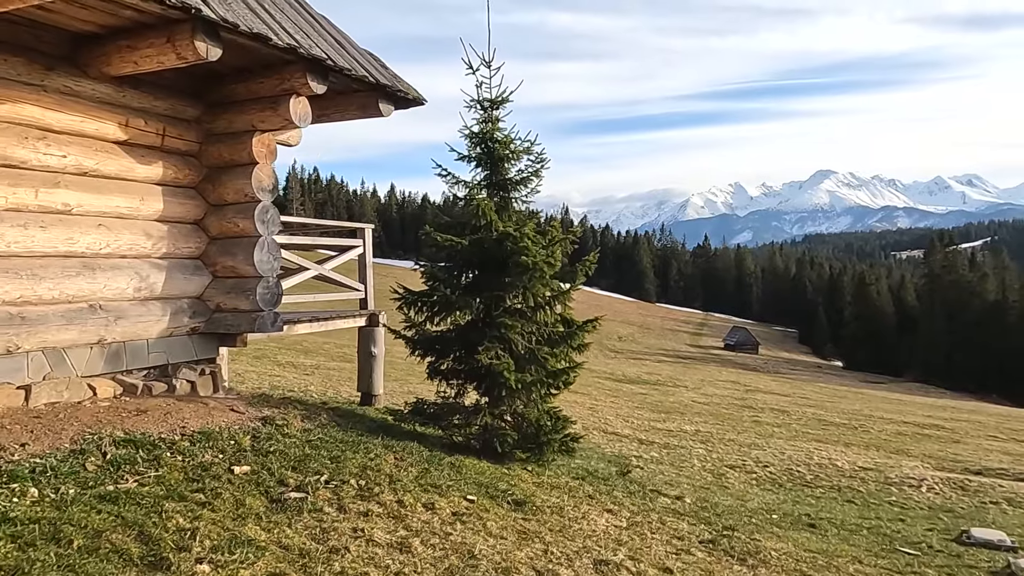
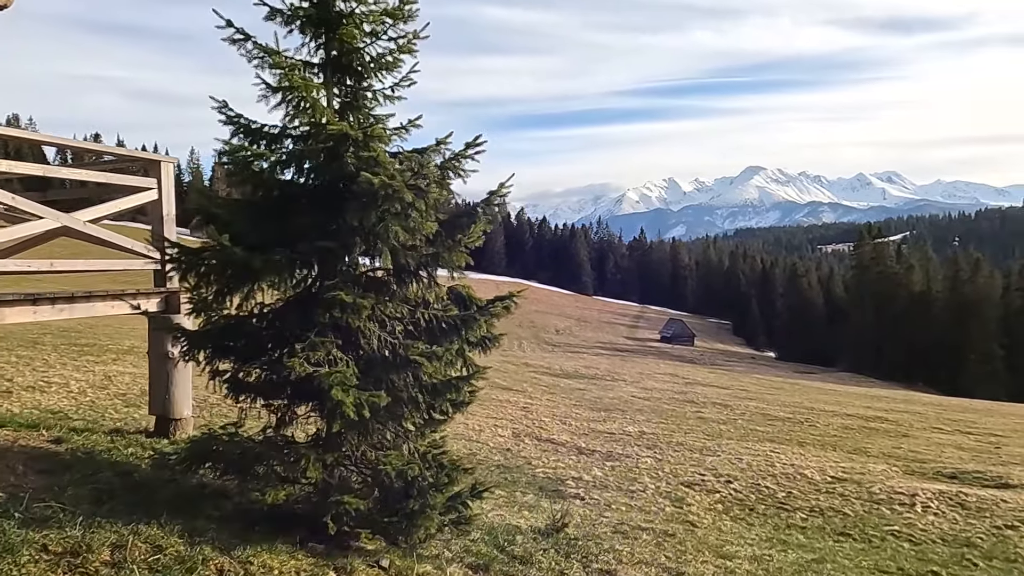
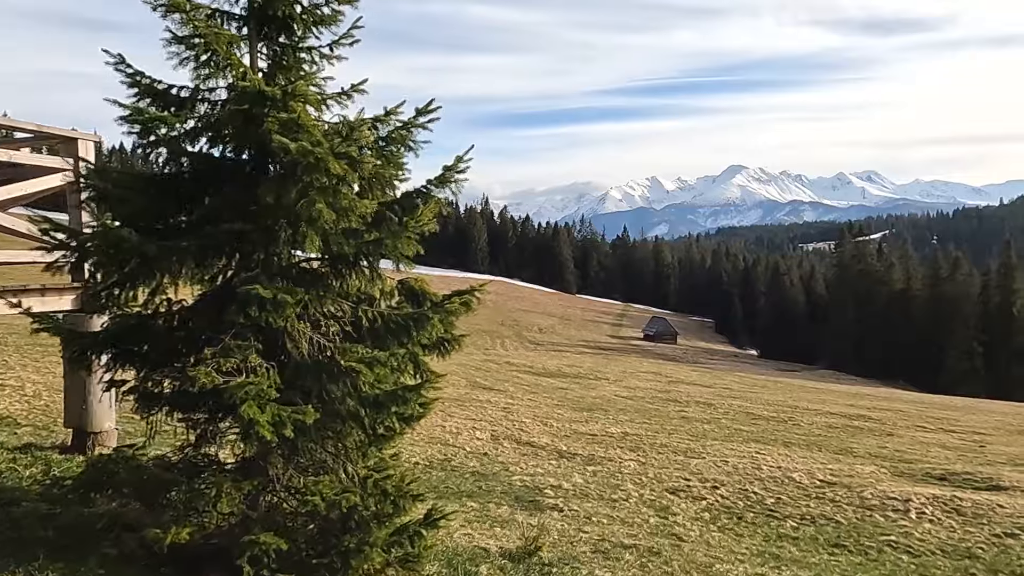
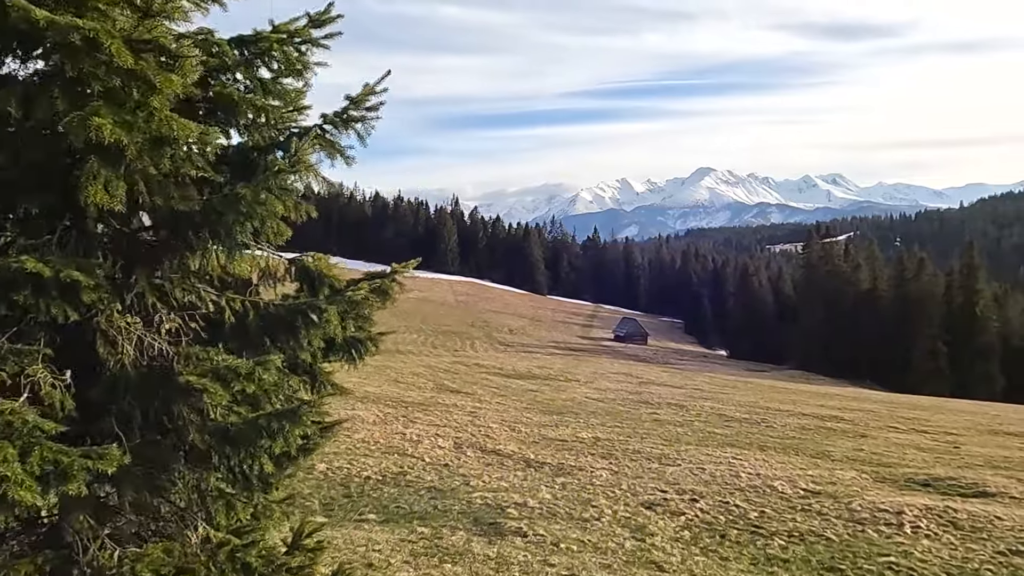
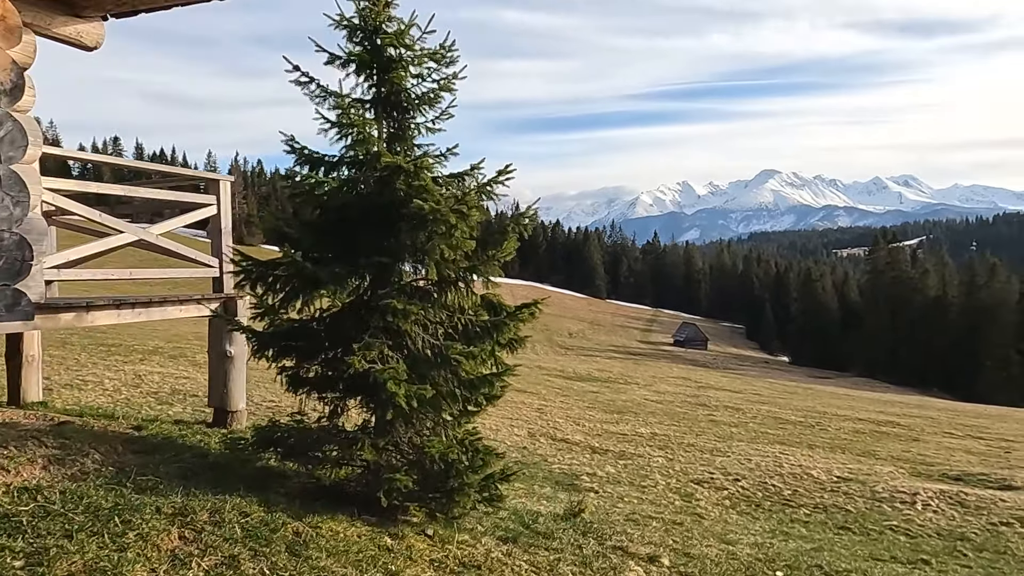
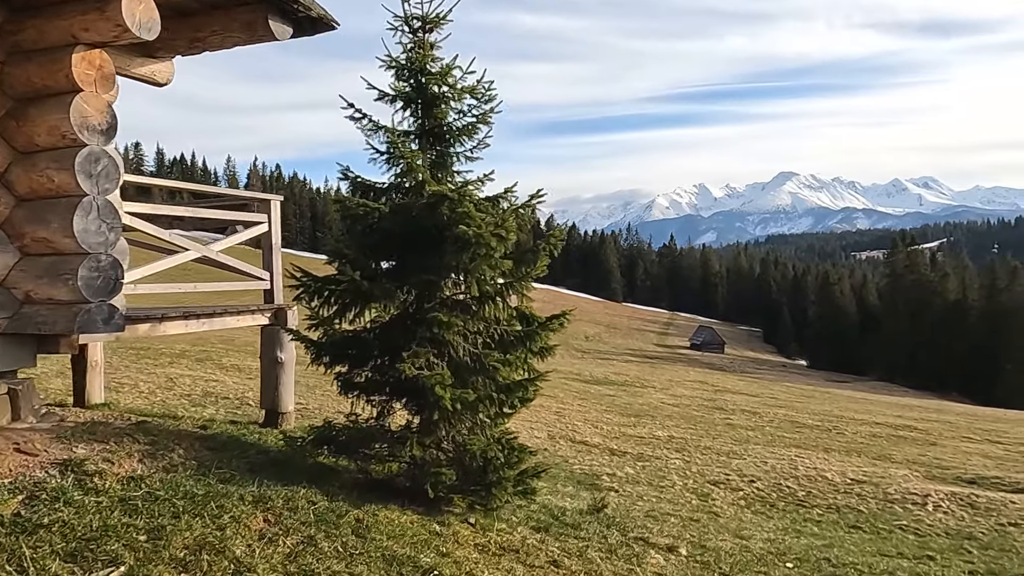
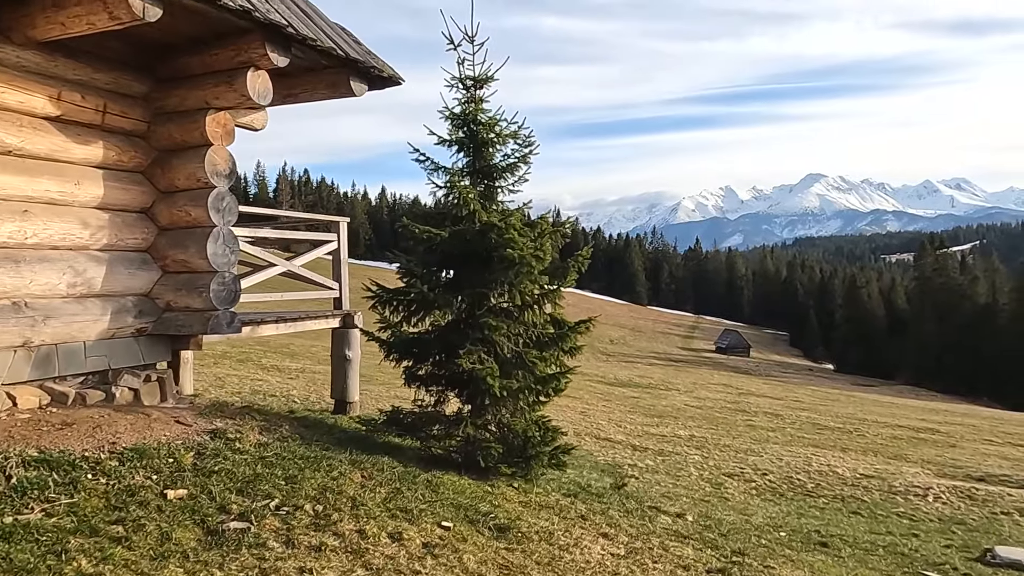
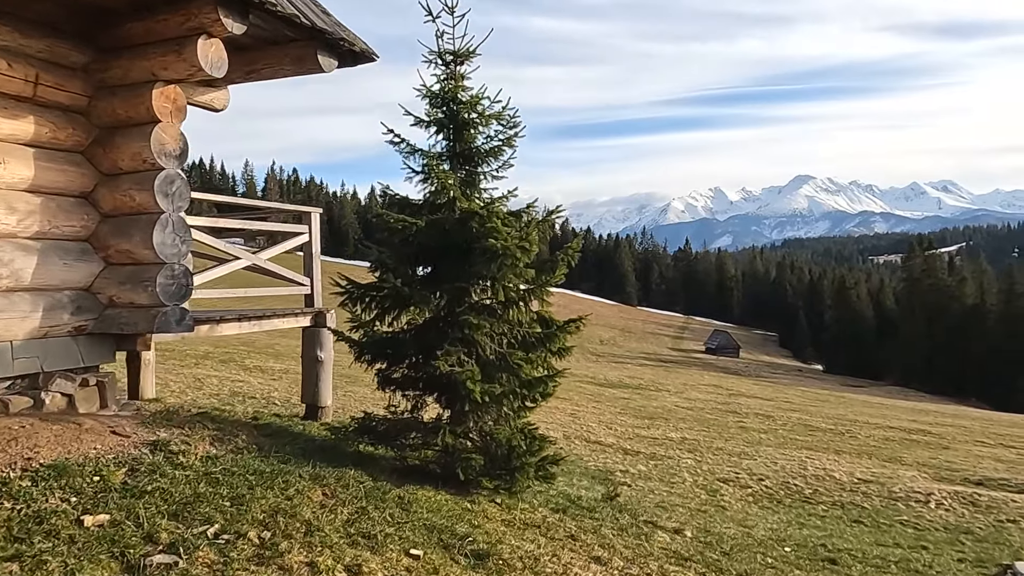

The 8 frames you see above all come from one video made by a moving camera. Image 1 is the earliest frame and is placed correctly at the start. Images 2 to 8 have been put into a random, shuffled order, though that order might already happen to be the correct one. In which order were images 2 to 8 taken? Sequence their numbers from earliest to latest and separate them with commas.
7, 8, 6, 5, 2, 3, 4
